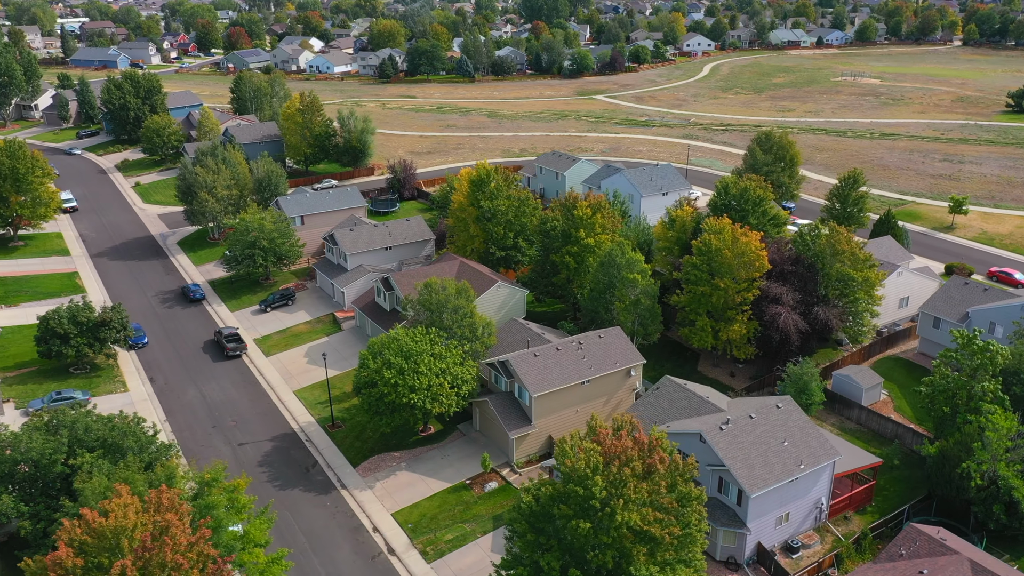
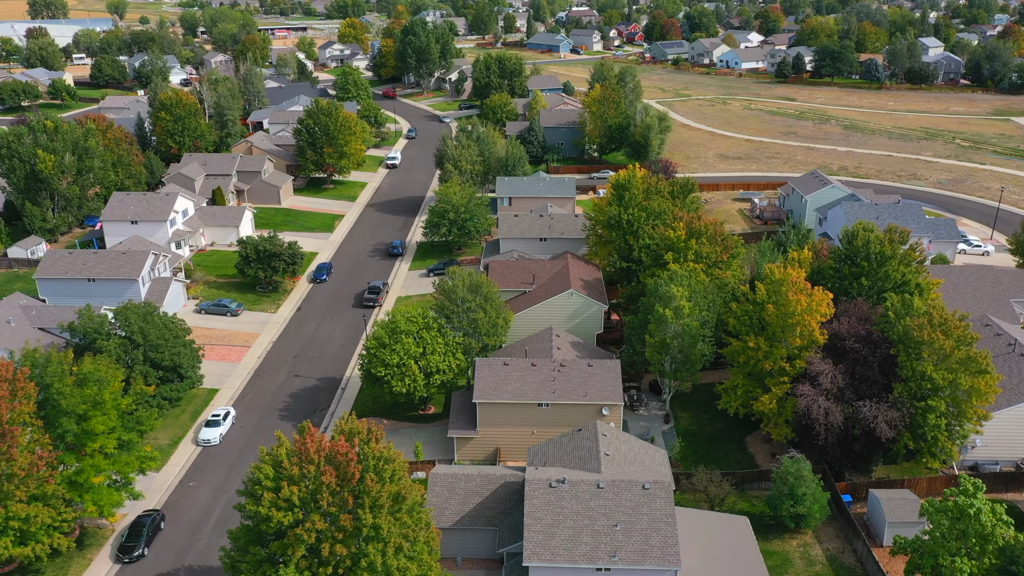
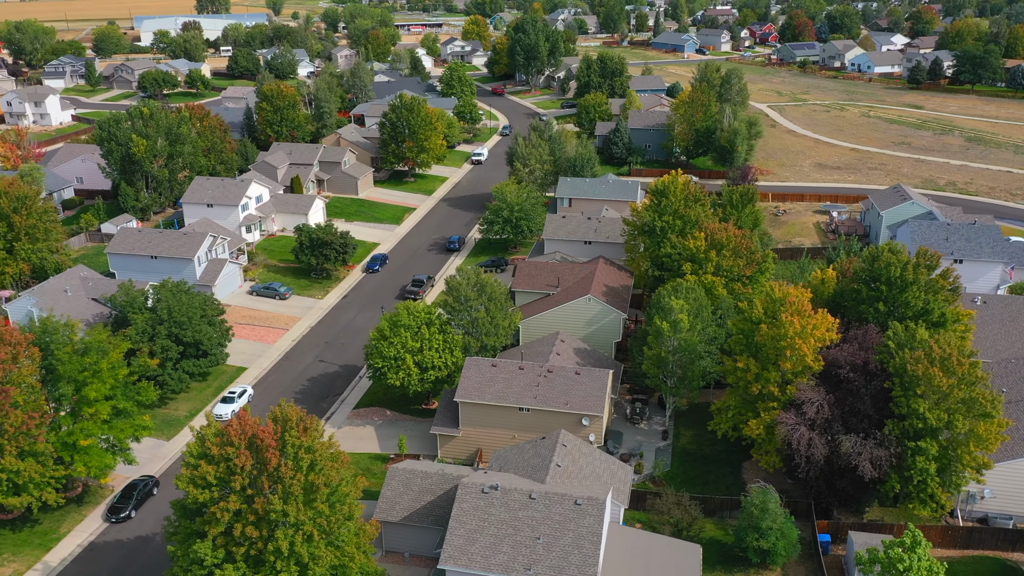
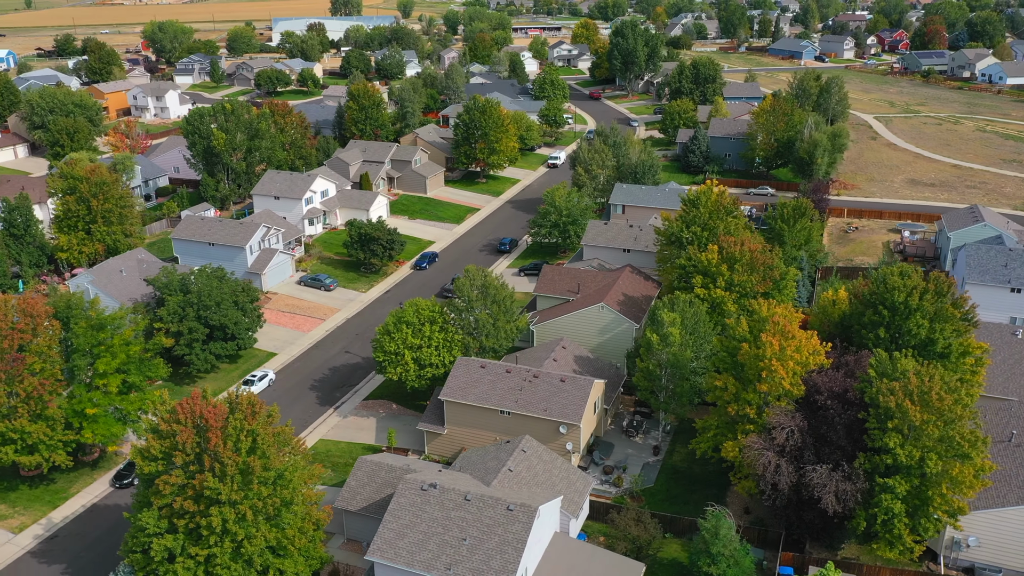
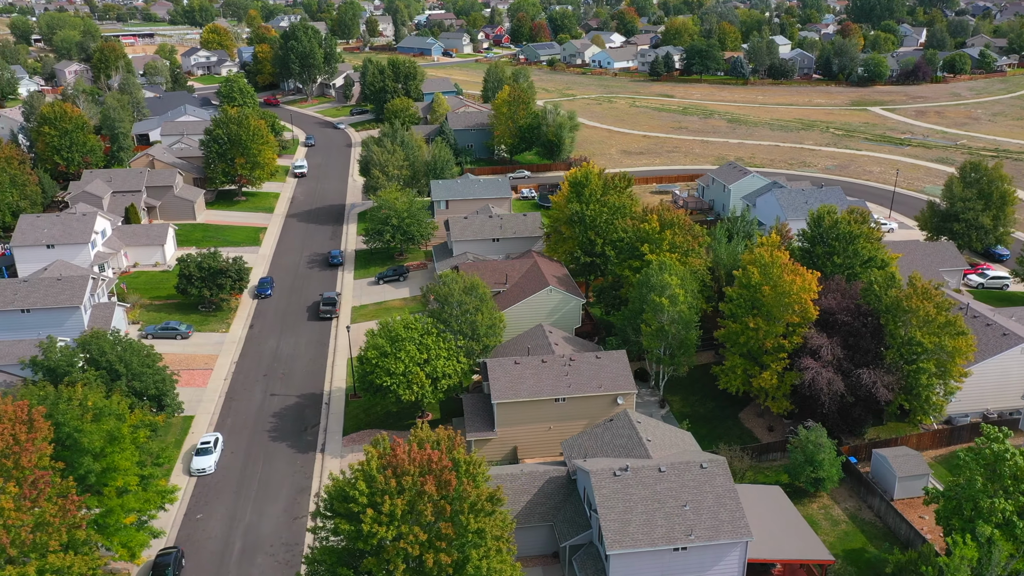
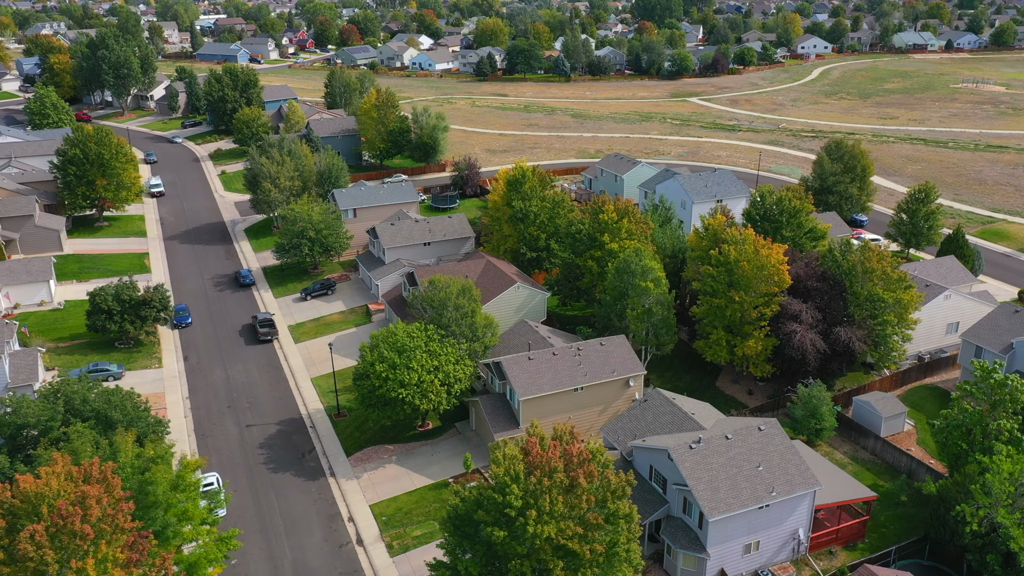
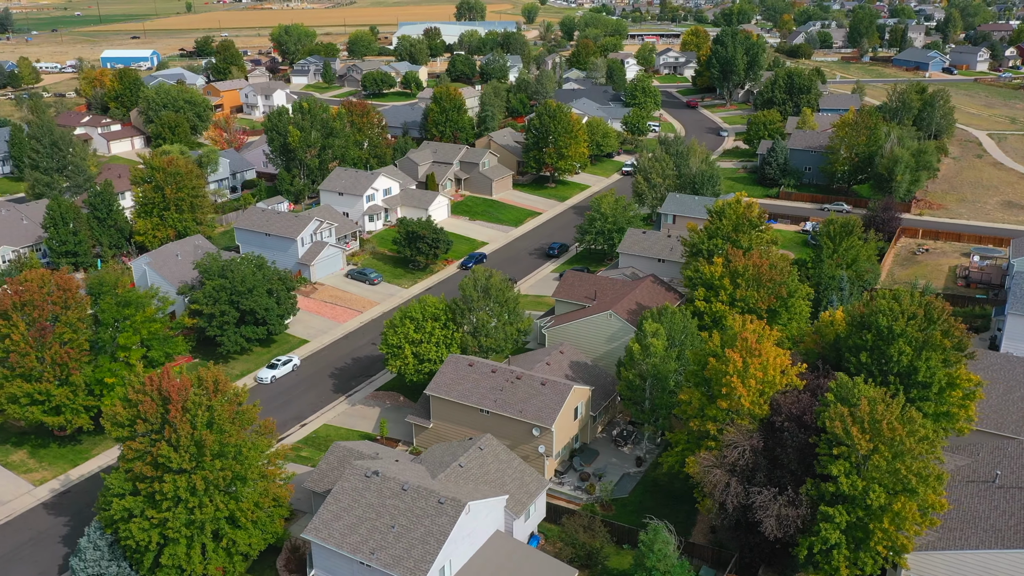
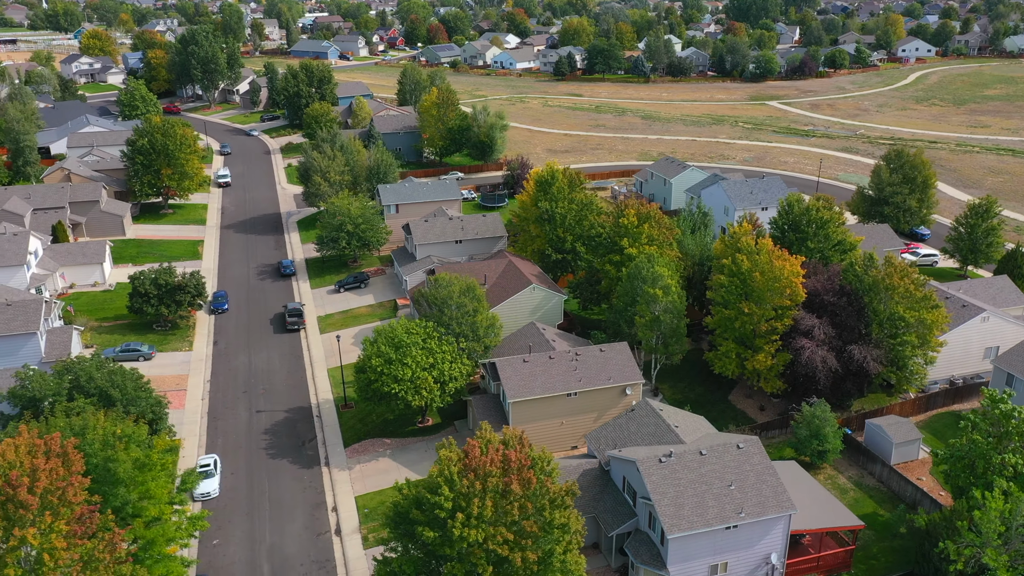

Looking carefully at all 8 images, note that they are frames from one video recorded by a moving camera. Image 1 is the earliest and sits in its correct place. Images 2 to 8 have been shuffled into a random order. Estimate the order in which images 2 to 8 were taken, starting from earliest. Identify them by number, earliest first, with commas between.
6, 8, 5, 2, 3, 4, 7
